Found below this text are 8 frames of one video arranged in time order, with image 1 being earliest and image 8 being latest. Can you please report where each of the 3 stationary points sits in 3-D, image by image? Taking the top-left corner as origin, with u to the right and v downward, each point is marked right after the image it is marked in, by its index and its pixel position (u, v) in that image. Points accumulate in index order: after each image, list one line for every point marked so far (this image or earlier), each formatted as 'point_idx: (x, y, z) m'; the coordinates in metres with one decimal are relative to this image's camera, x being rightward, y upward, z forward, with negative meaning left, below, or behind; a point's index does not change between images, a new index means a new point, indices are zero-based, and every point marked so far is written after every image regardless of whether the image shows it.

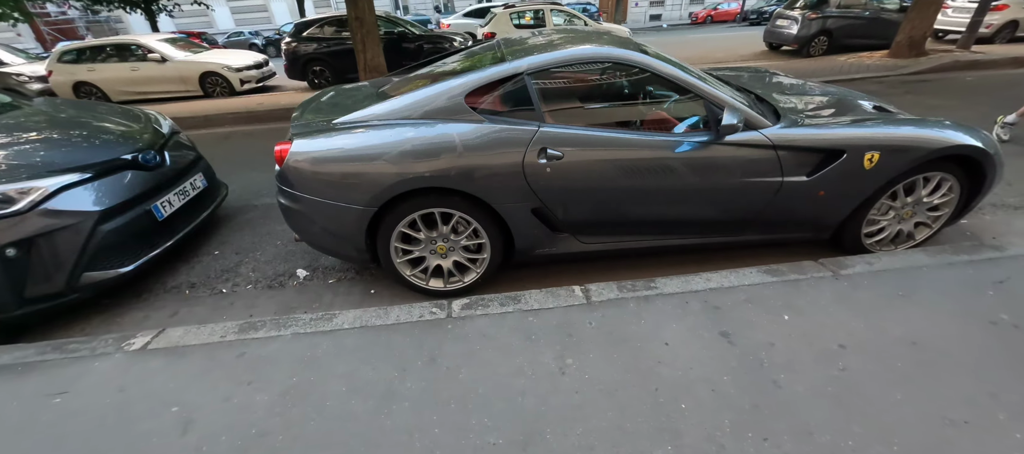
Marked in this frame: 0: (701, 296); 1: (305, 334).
0: (+1.0, -0.4, +2.4) m
1: (-1.1, -0.6, +2.4) m
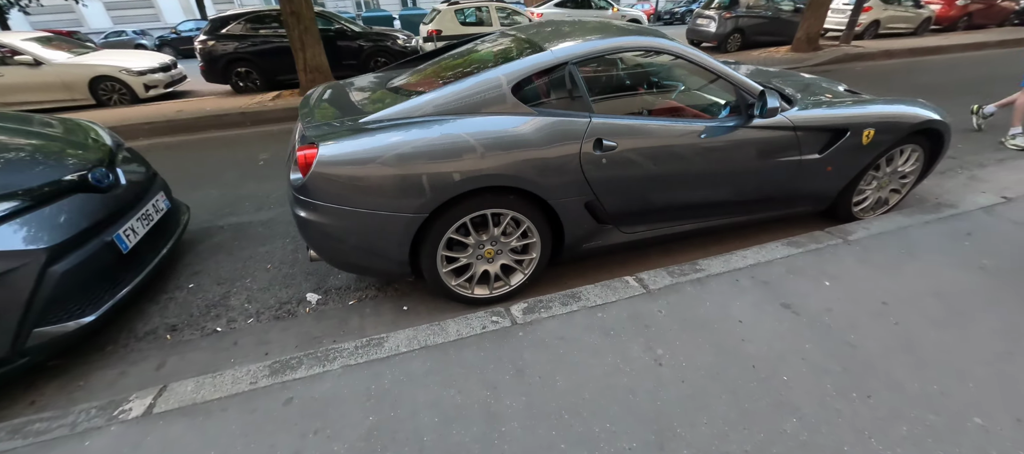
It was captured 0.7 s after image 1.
0: (+1.4, -0.3, +2.5) m
1: (-0.7, -0.7, +2.1) m
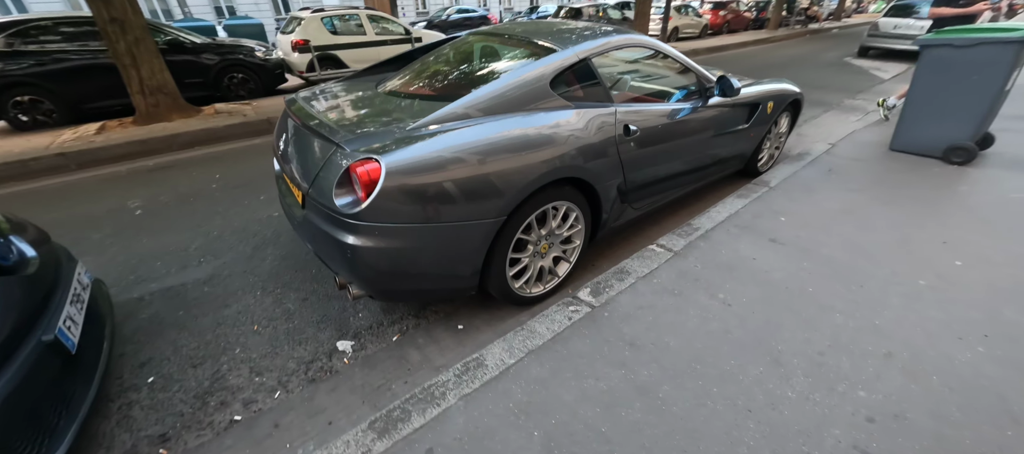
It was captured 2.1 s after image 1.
0: (+1.5, 0.0, +3.1) m
1: (-0.2, -0.7, +1.9) m
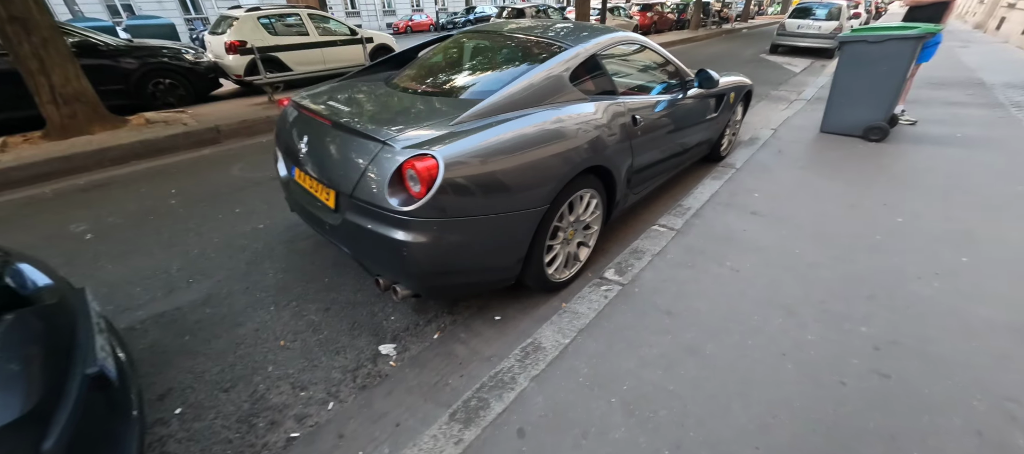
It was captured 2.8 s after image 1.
0: (+1.6, +0.2, +3.4) m
1: (+0.1, -0.7, +2.0) m
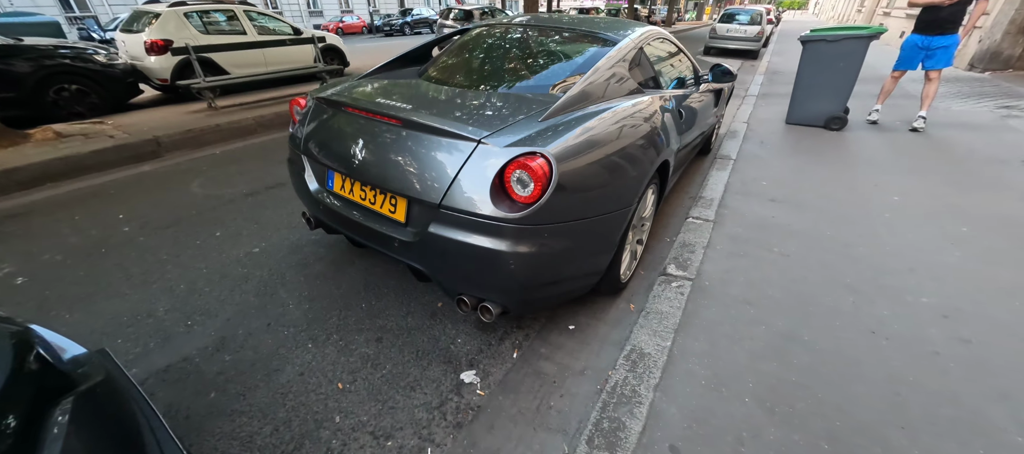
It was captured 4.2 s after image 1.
0: (+1.7, +0.3, +3.5) m
1: (+0.6, -0.6, +1.8) m
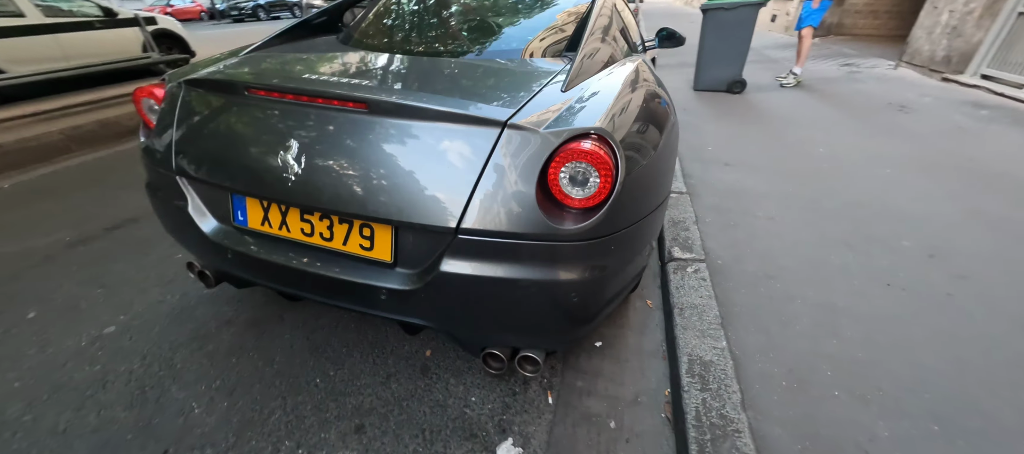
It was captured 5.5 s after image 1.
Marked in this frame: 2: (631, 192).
0: (+1.3, +0.5, +3.3) m
1: (+0.8, -0.6, +1.5) m
2: (+0.3, +0.1, +1.3) m
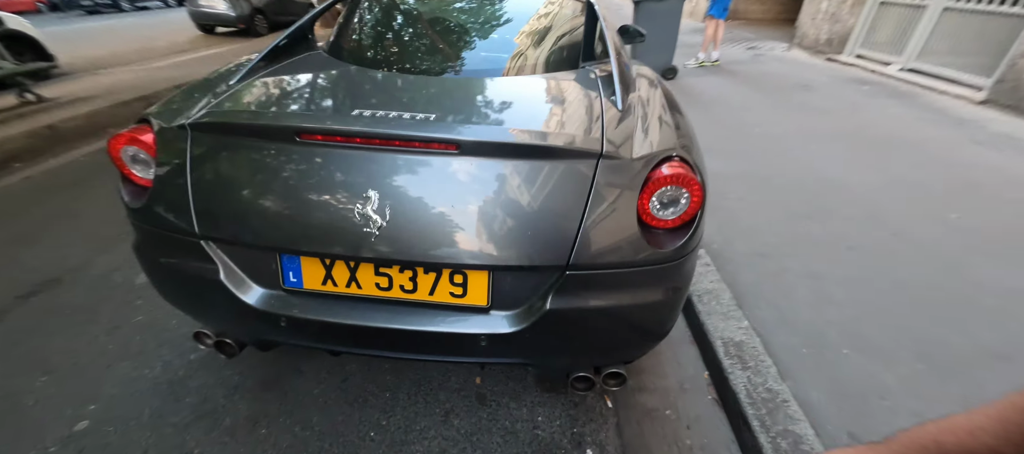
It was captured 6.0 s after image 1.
0: (+1.0, +0.6, +3.5) m
1: (+1.0, -0.5, +1.7) m
2: (+0.5, +0.1, +1.3) m
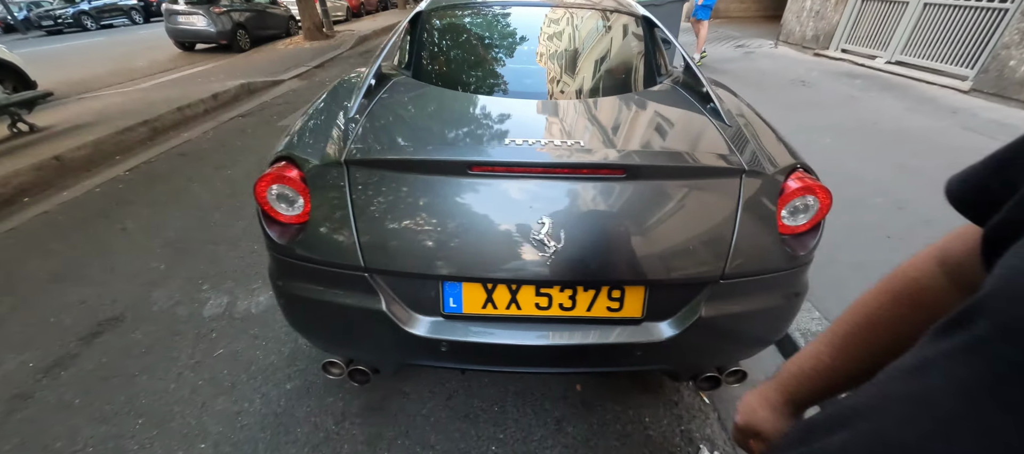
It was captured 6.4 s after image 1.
0: (+1.3, +0.6, +3.6) m
1: (+1.4, -0.5, +1.8) m
2: (+0.9, +0.1, +1.4) m
